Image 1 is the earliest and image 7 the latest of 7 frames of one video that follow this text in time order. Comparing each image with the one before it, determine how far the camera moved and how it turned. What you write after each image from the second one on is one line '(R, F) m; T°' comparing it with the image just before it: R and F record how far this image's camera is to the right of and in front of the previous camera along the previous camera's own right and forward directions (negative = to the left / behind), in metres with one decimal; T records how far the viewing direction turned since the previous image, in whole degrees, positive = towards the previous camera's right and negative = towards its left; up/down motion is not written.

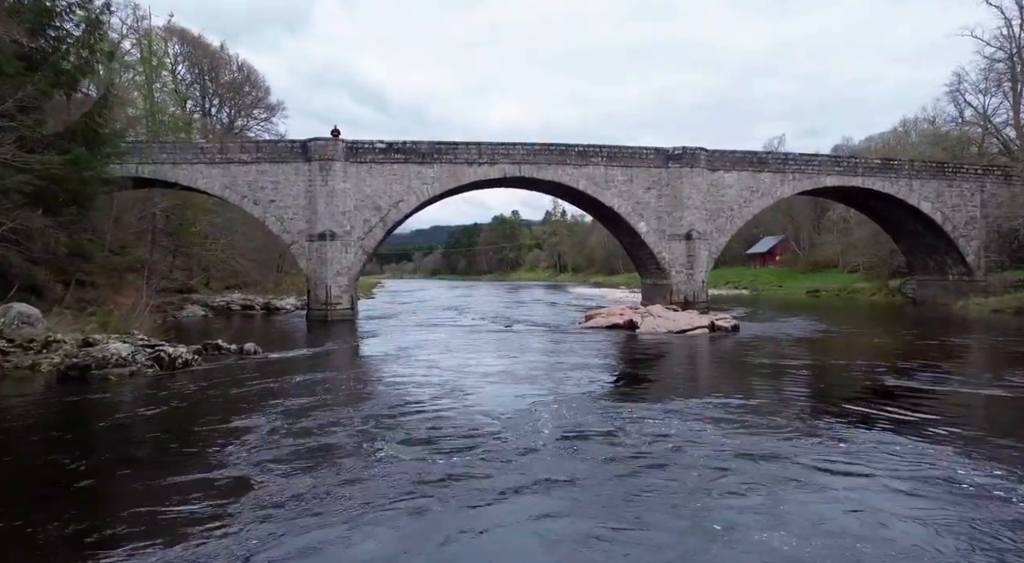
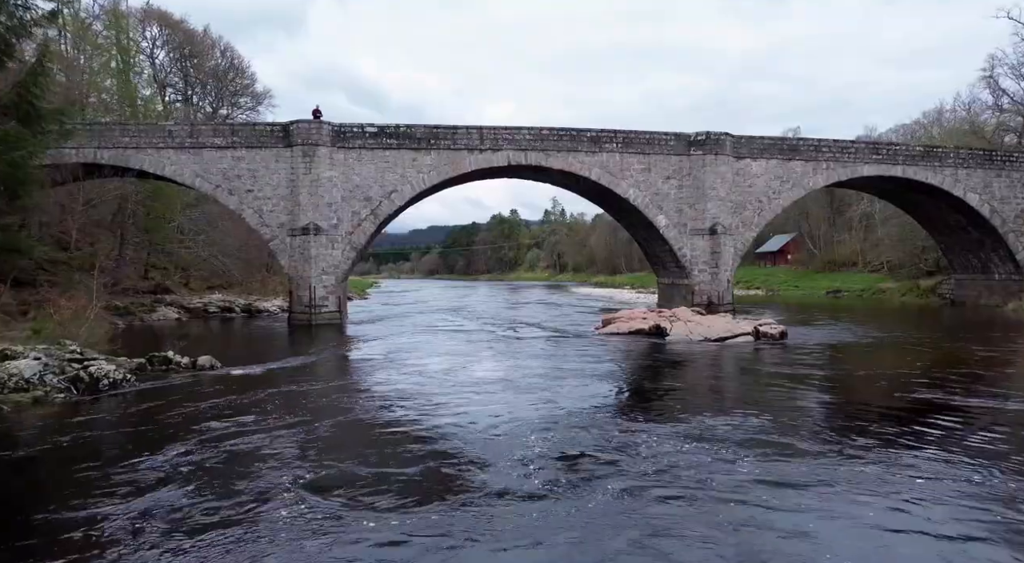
(-0.2, +2.0) m; 0°
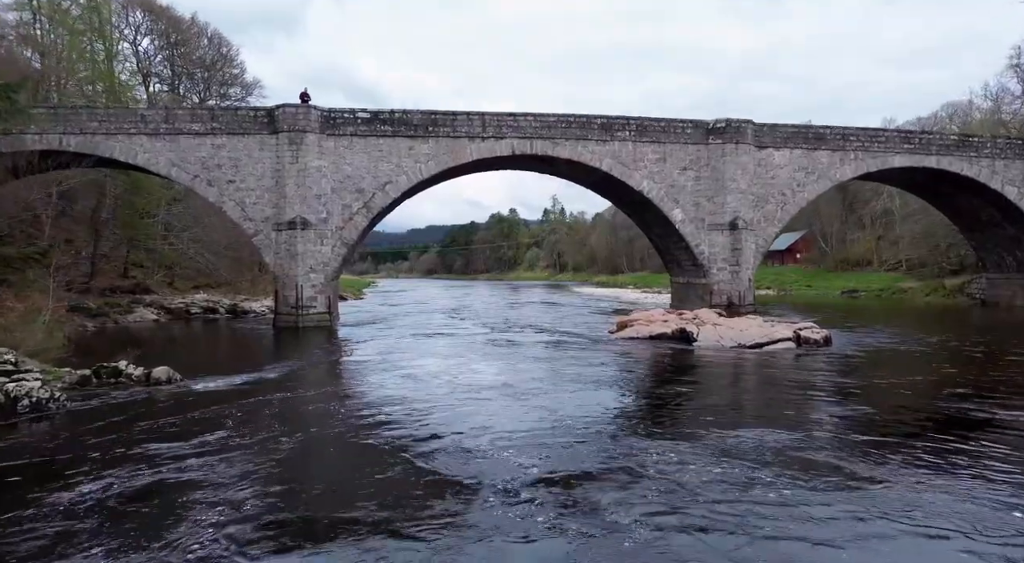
(-0.2, +1.4) m; 0°
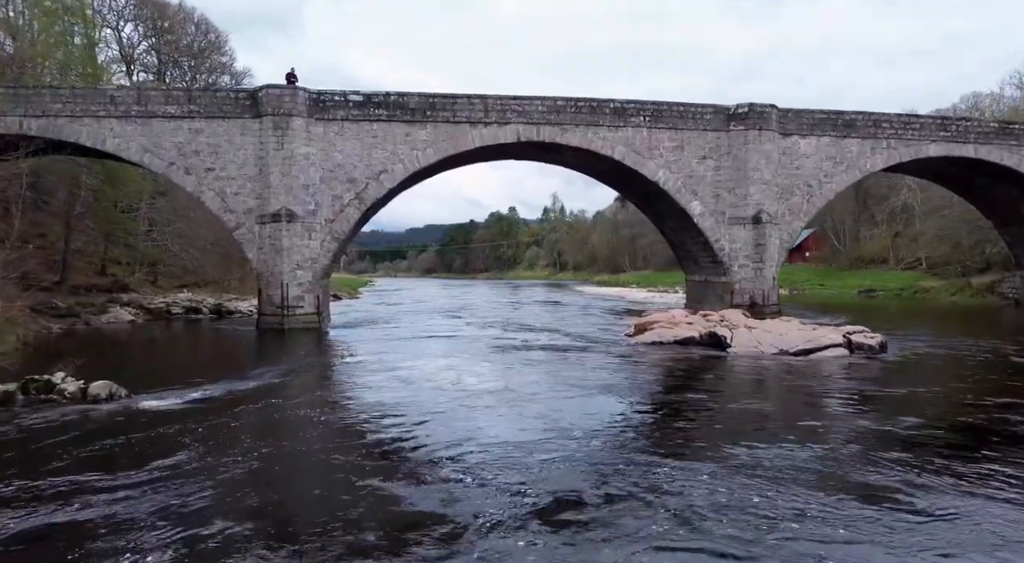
(-0.2, +1.4) m; 0°
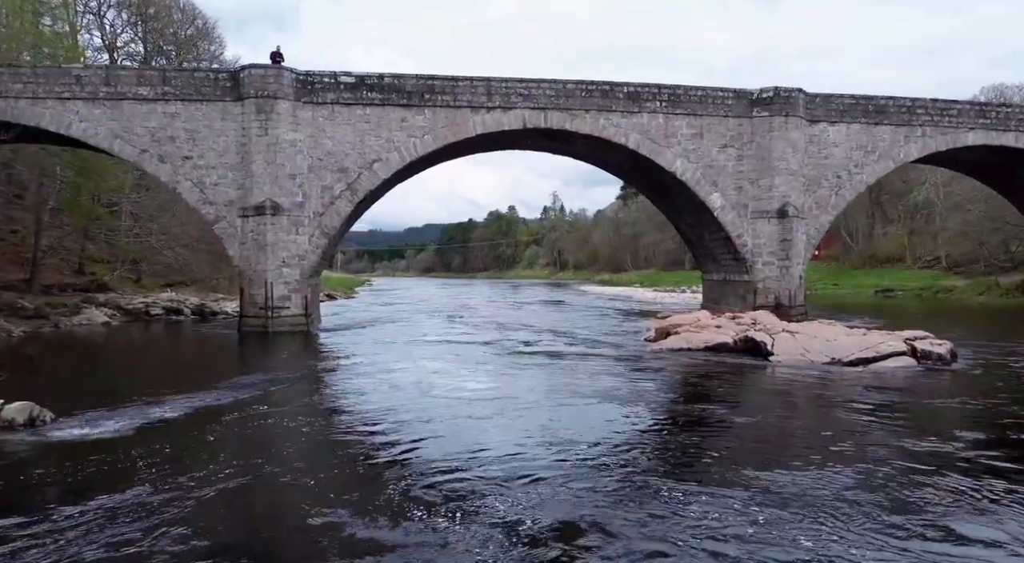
(-0.2, +1.3) m; 0°
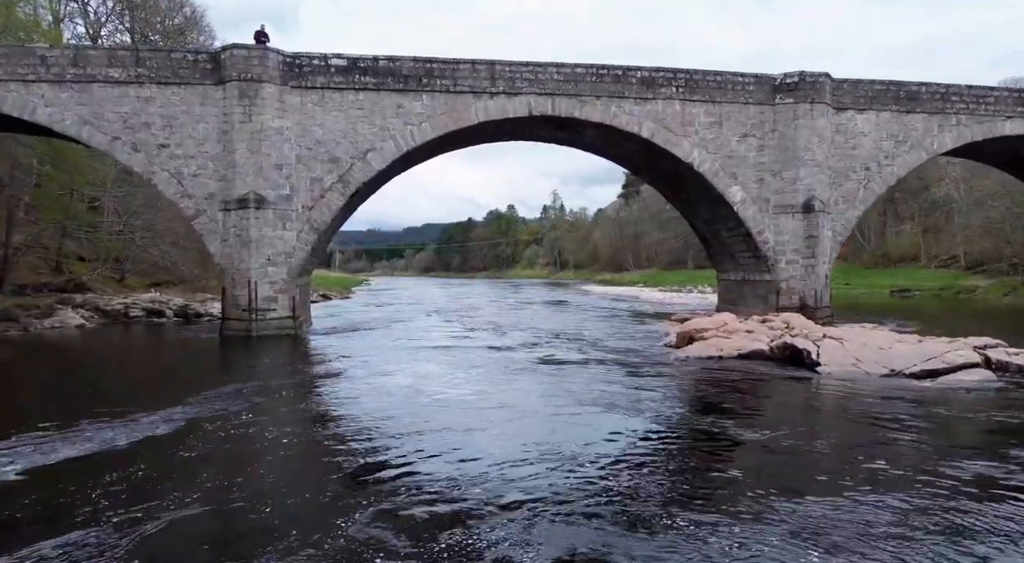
(-0.1, +1.1) m; 0°
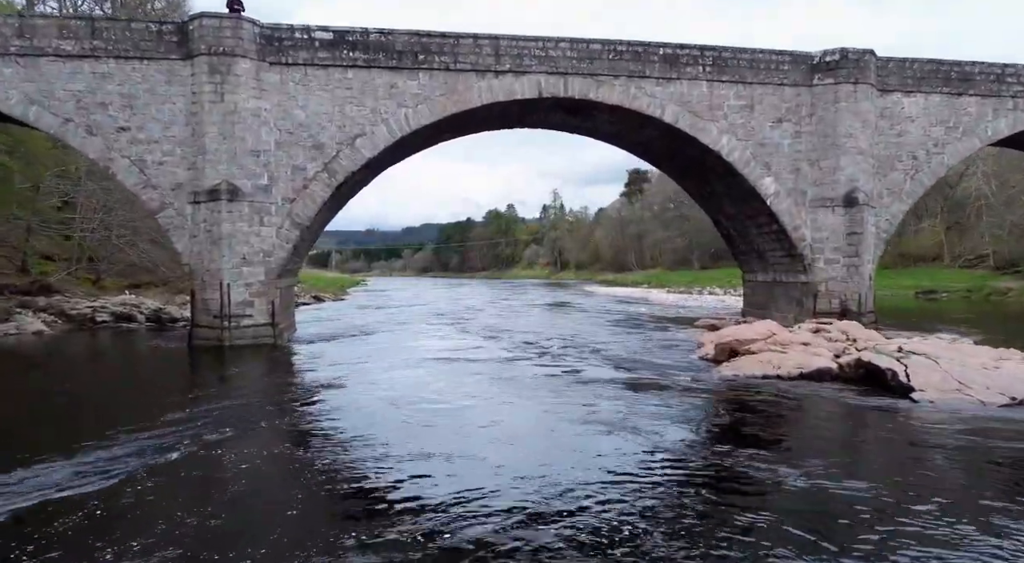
(-0.2, +1.5) m; 0°
